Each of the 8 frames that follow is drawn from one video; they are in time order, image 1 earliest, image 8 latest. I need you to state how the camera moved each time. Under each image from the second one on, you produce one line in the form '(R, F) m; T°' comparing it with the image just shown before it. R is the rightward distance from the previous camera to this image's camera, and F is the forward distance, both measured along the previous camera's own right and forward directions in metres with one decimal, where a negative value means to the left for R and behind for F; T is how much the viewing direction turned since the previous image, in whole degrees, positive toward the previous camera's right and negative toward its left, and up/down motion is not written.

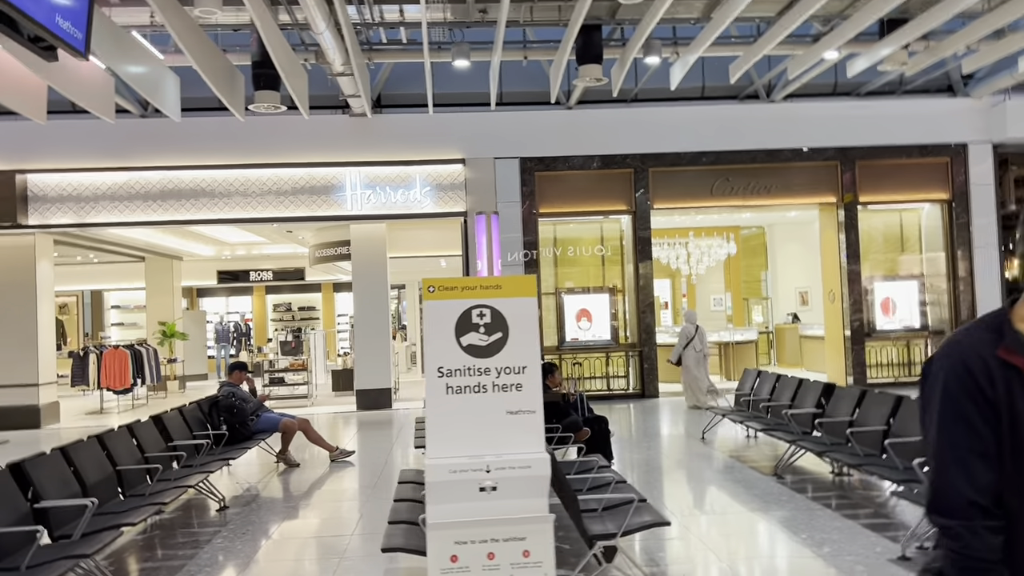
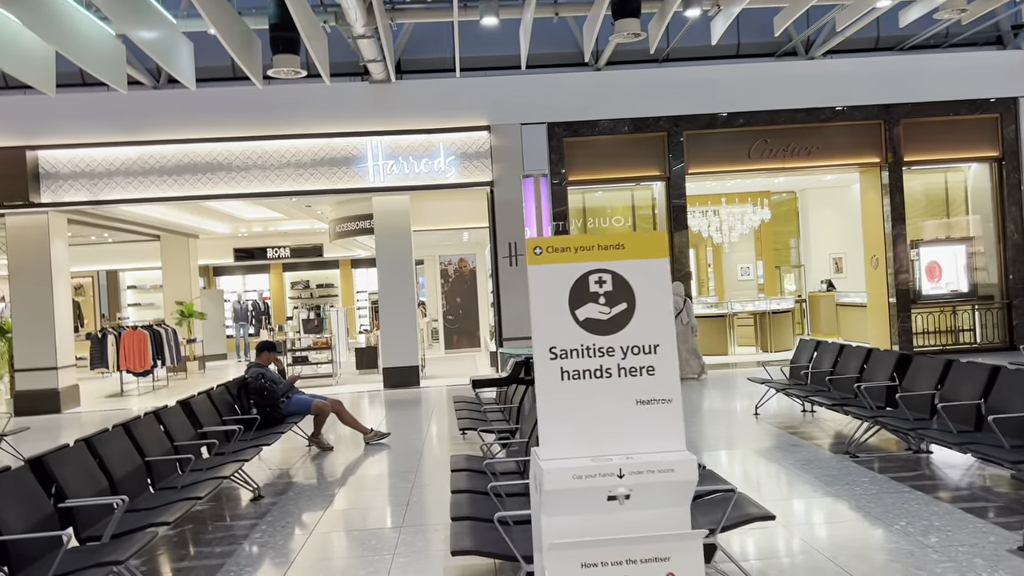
(-0.3, +0.4) m; -1°
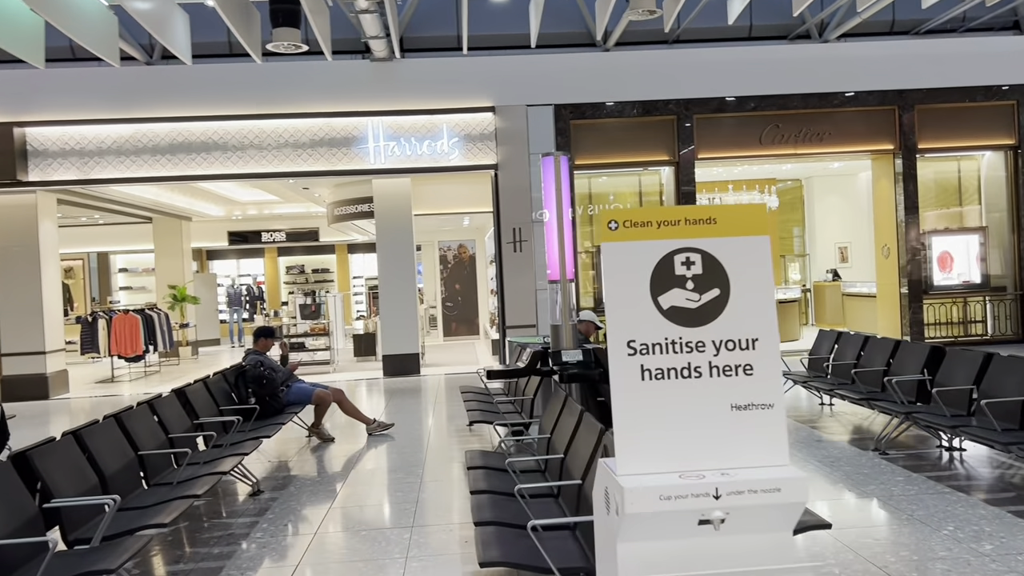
(-0.1, +0.3) m; +1°
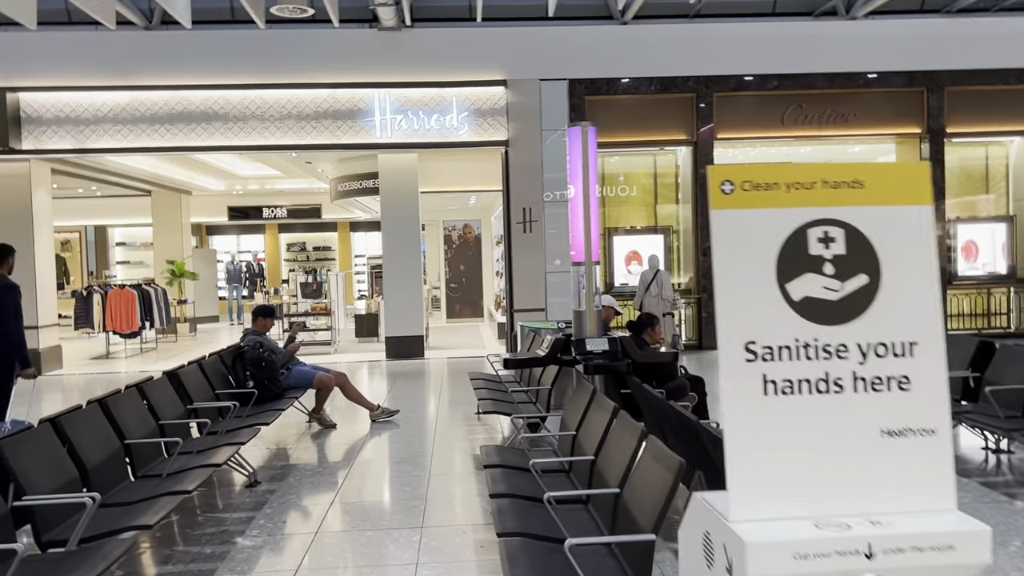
(-0.1, +0.4) m; 0°
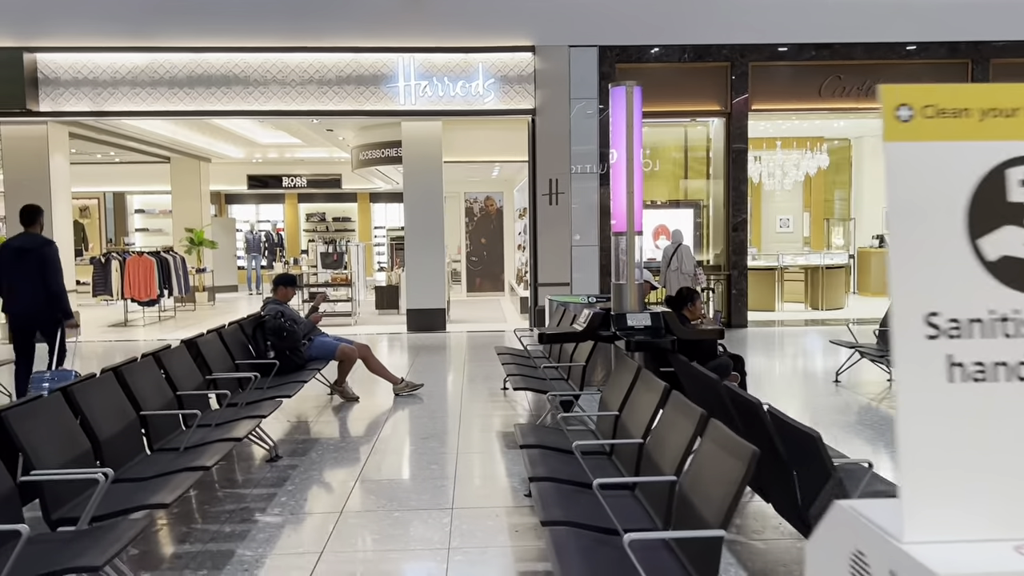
(-0.1, +0.2) m; -1°
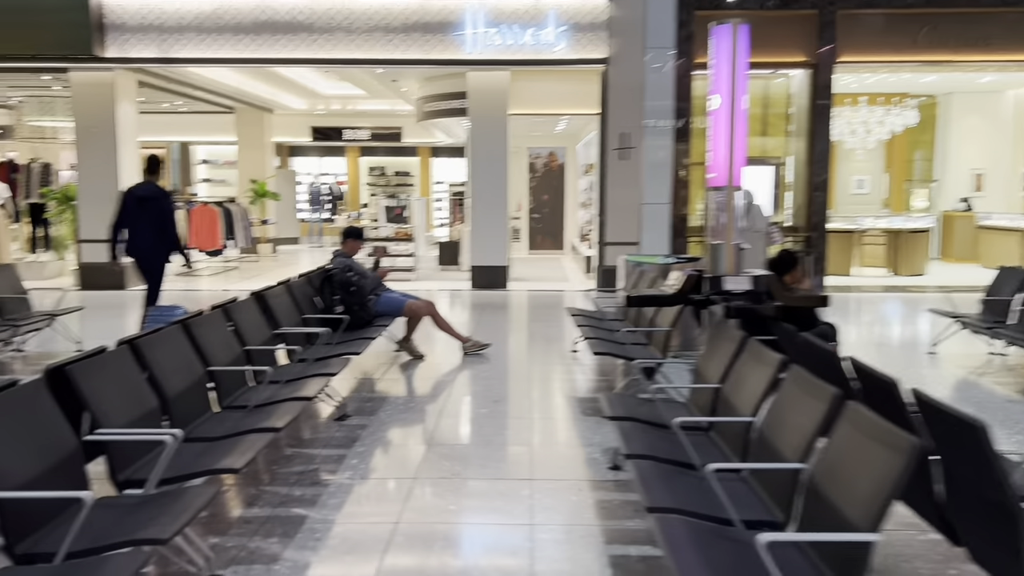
(-0.1, +0.3) m; -4°
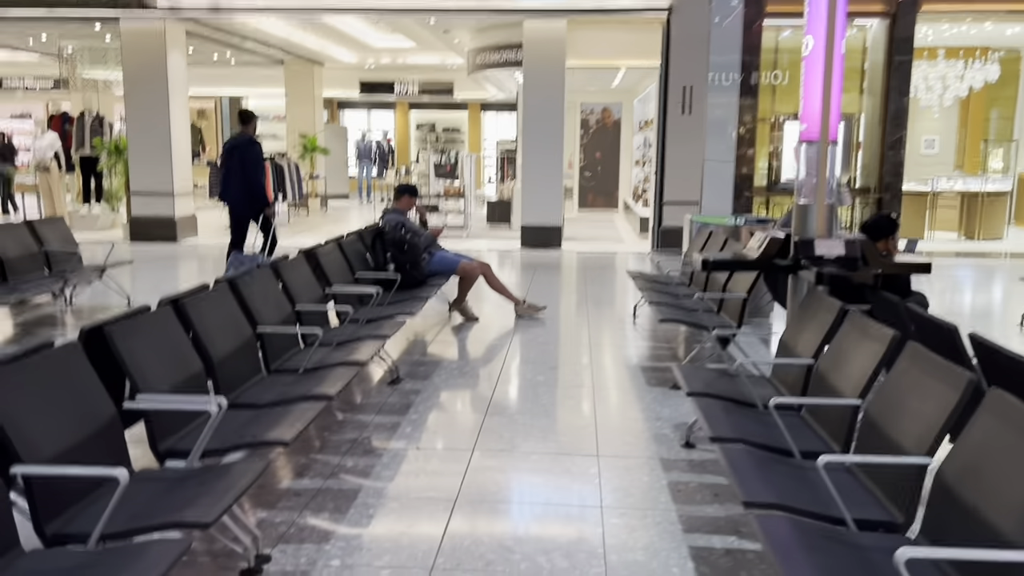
(-0.1, +0.3) m; -3°
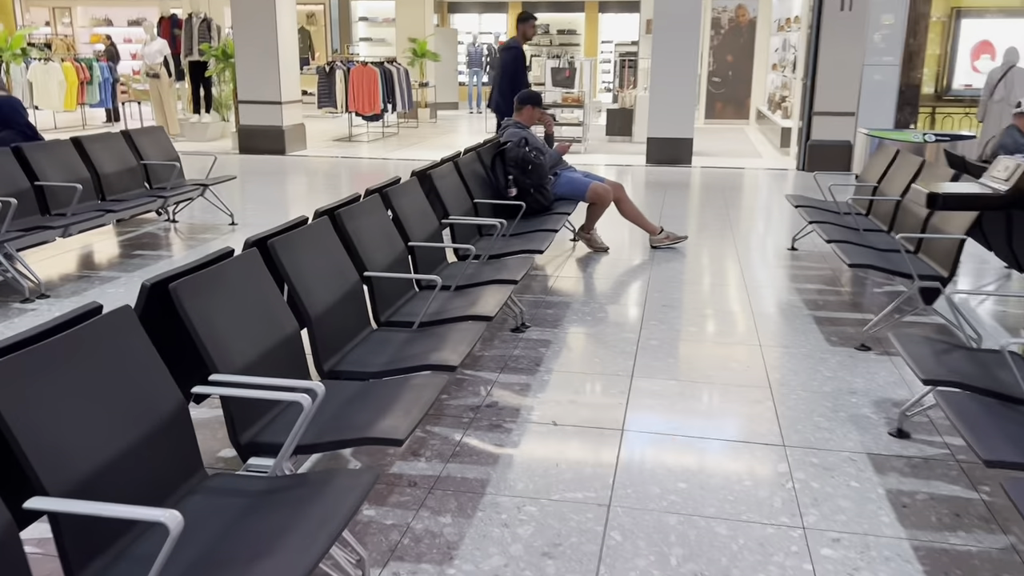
(-0.2, +0.7) m; -7°
